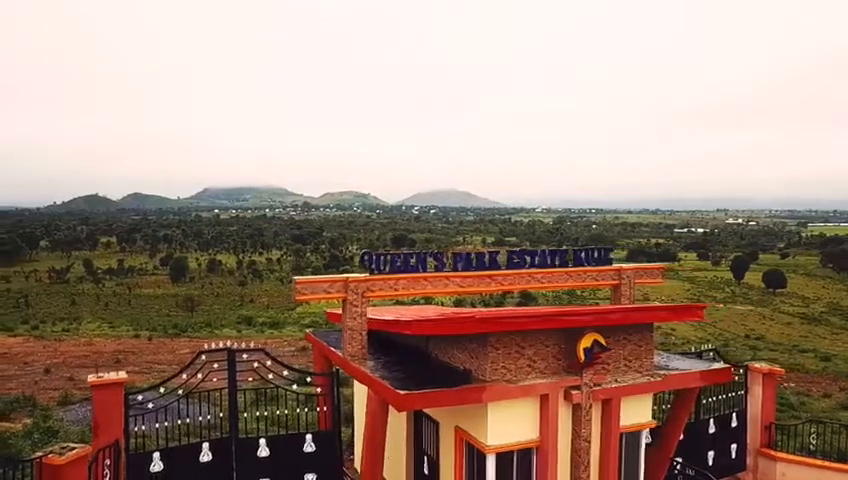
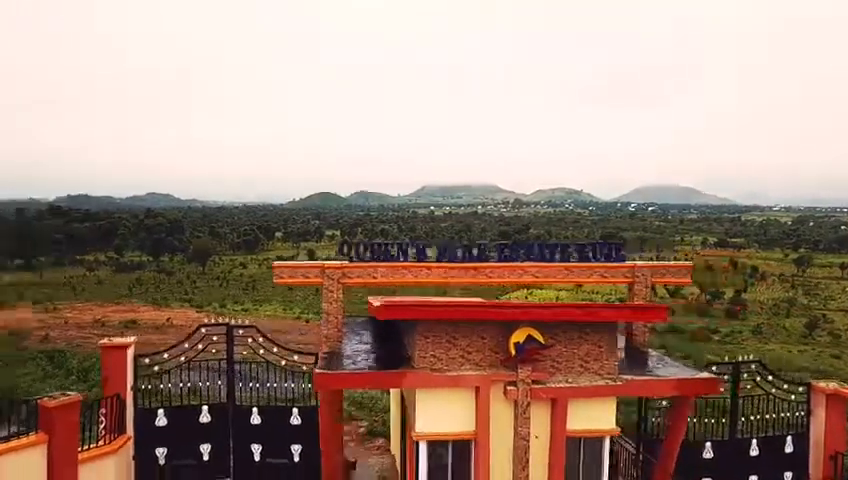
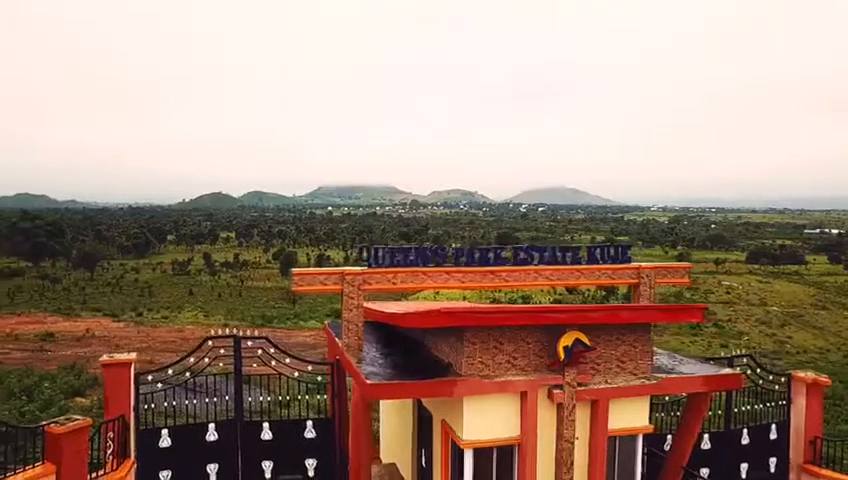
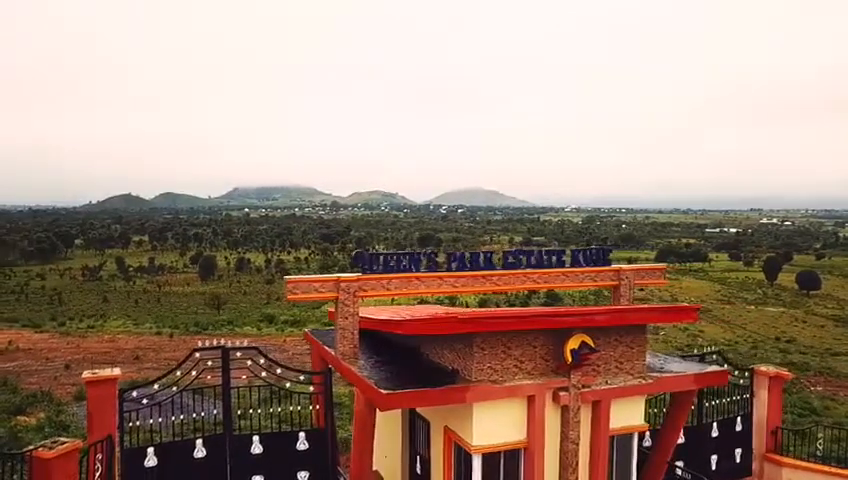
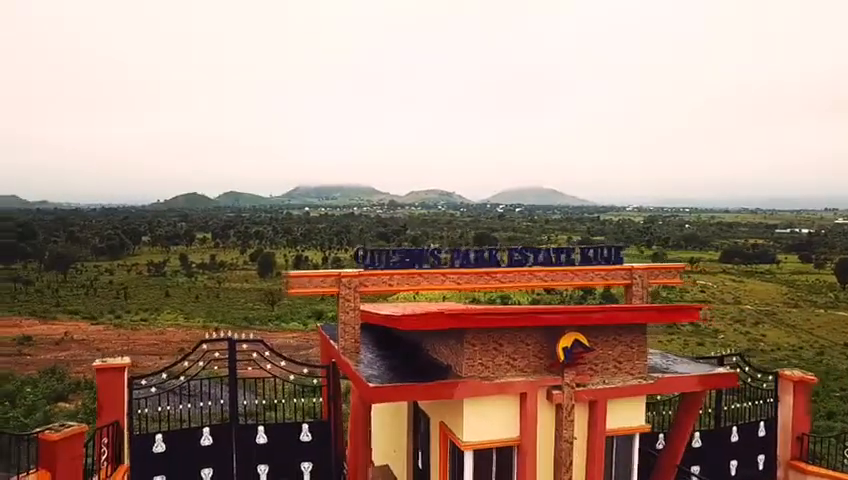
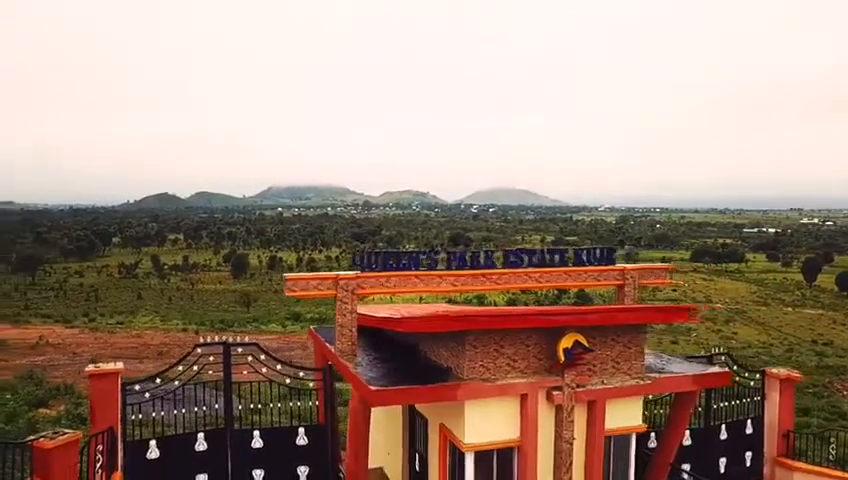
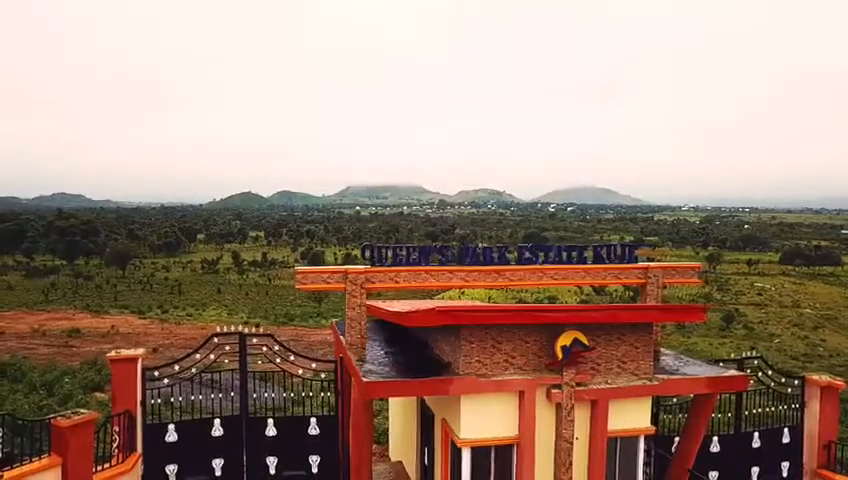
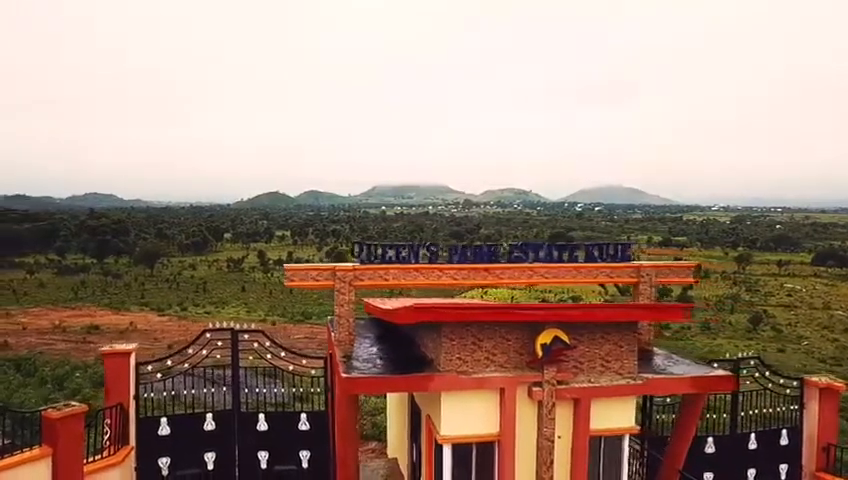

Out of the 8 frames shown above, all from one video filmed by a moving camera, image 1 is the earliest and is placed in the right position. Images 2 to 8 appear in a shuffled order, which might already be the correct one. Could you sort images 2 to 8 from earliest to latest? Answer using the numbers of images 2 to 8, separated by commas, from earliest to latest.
4, 6, 5, 3, 7, 8, 2
